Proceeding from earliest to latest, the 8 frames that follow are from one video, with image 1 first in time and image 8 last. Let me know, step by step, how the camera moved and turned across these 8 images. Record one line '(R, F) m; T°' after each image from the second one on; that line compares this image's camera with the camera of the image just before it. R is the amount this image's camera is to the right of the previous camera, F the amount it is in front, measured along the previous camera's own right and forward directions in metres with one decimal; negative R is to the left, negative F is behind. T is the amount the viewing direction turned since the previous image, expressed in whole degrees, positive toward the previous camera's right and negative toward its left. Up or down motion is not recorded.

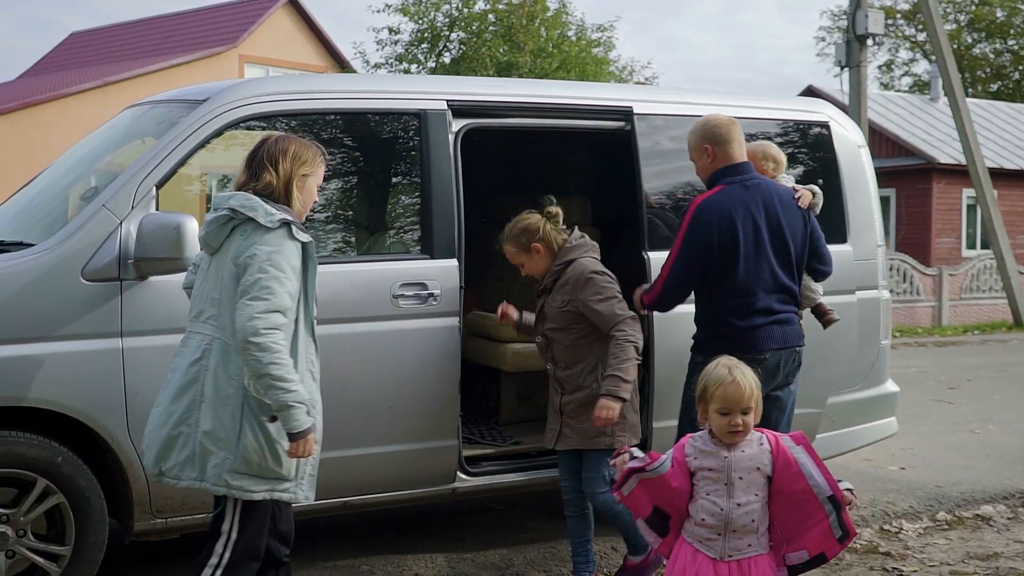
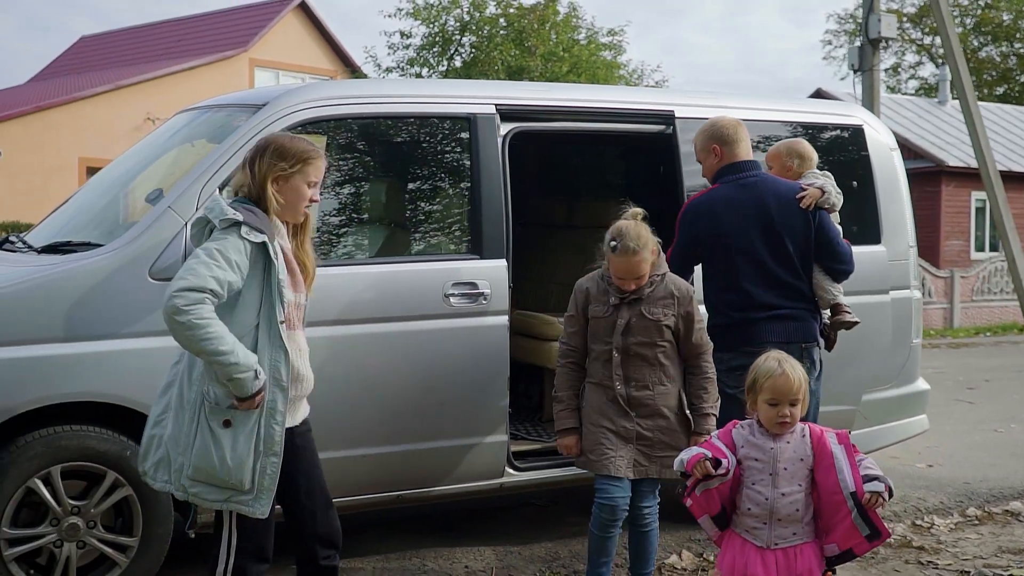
(-0.2, -0.1) m; 0°
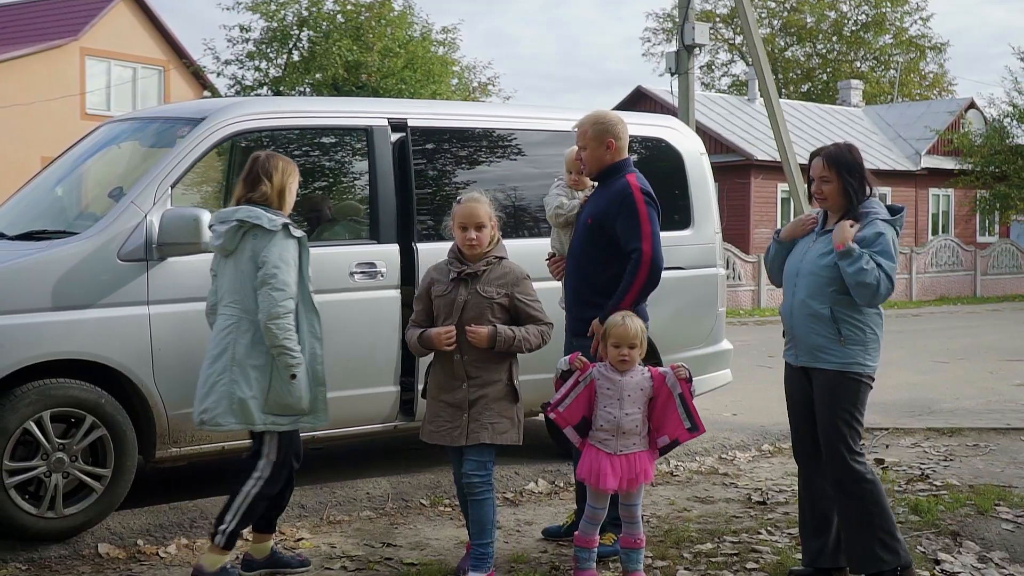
(-0.3, -1.1) m; +9°
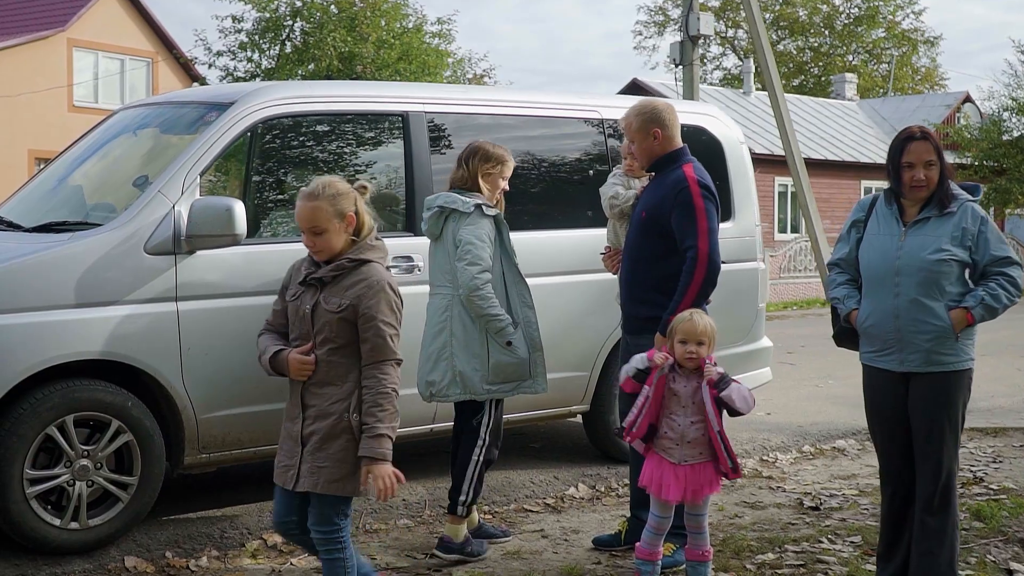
(-0.3, +0.3) m; +1°
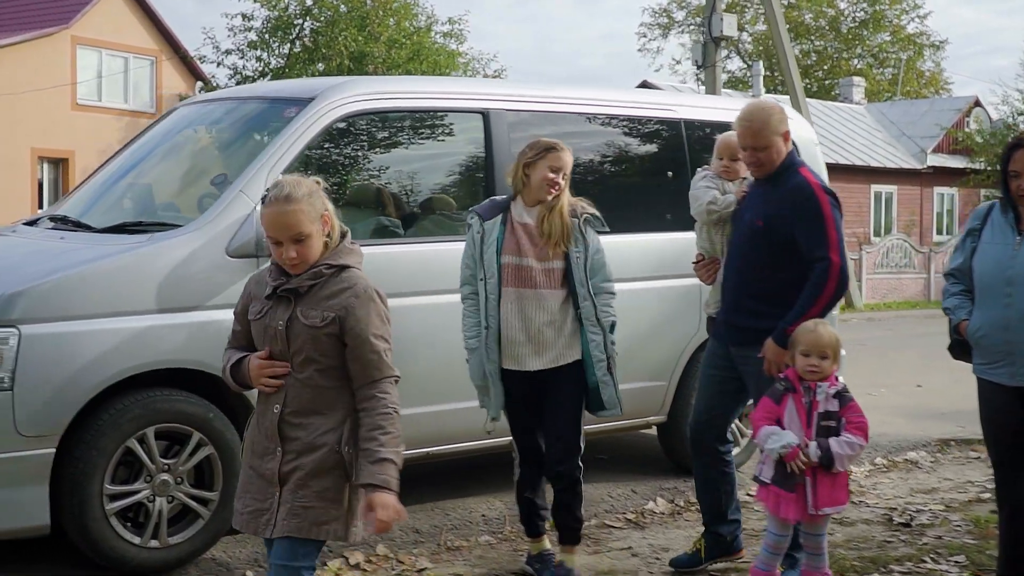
(-0.4, +0.2) m; 0°
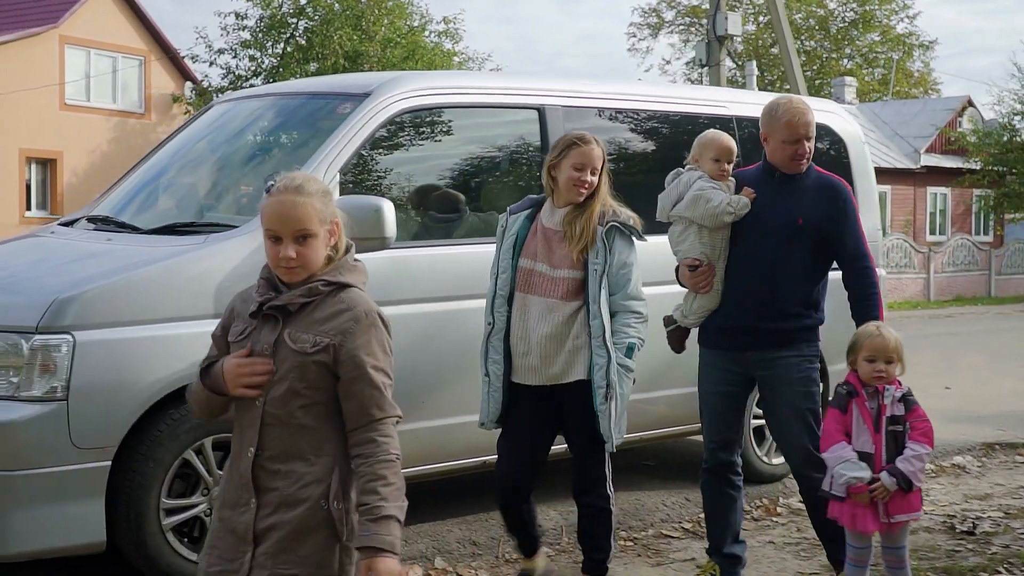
(-0.3, +0.2) m; +1°
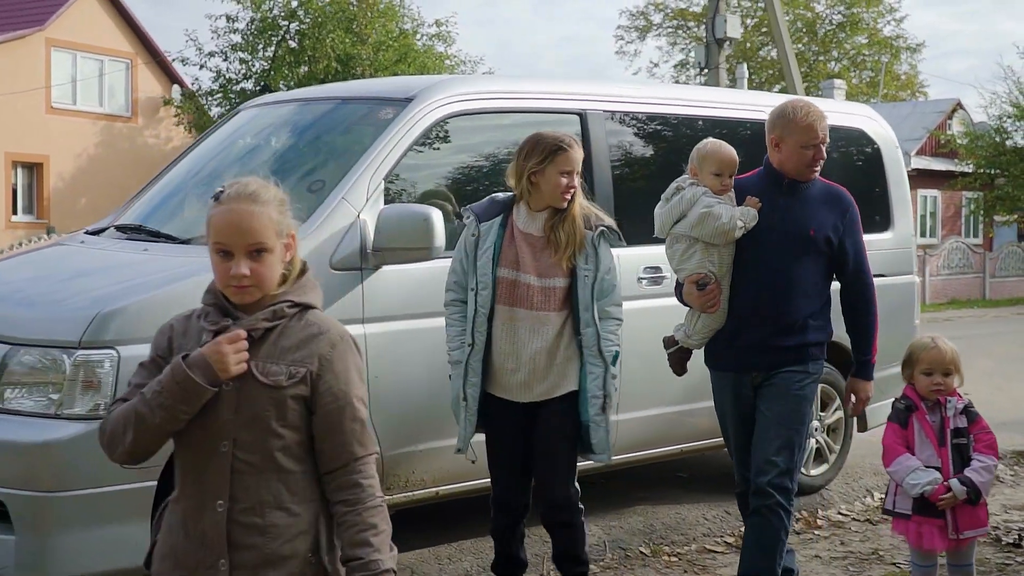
(-0.3, +0.1) m; +1°
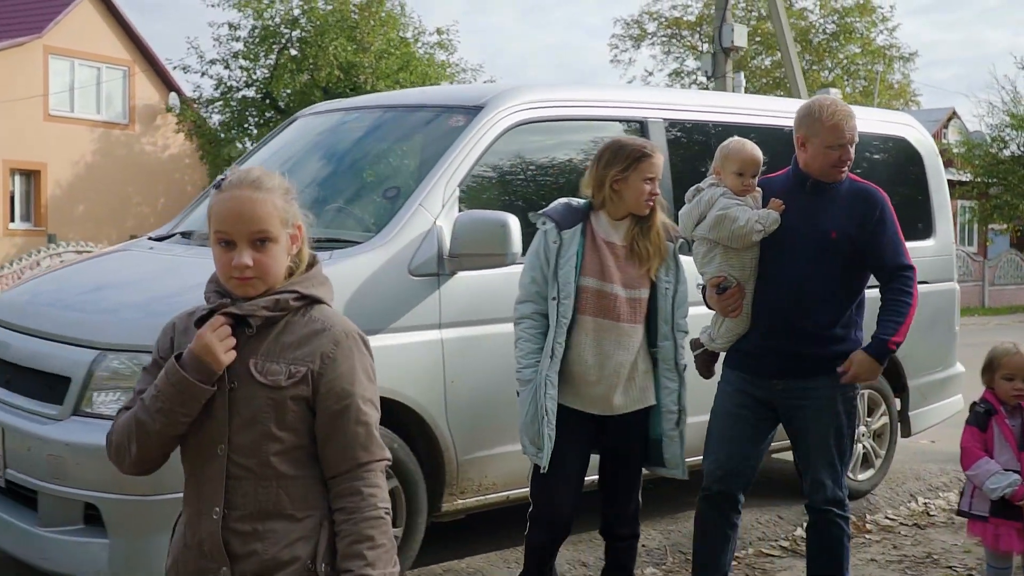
(-0.3, 0.0) m; +1°
